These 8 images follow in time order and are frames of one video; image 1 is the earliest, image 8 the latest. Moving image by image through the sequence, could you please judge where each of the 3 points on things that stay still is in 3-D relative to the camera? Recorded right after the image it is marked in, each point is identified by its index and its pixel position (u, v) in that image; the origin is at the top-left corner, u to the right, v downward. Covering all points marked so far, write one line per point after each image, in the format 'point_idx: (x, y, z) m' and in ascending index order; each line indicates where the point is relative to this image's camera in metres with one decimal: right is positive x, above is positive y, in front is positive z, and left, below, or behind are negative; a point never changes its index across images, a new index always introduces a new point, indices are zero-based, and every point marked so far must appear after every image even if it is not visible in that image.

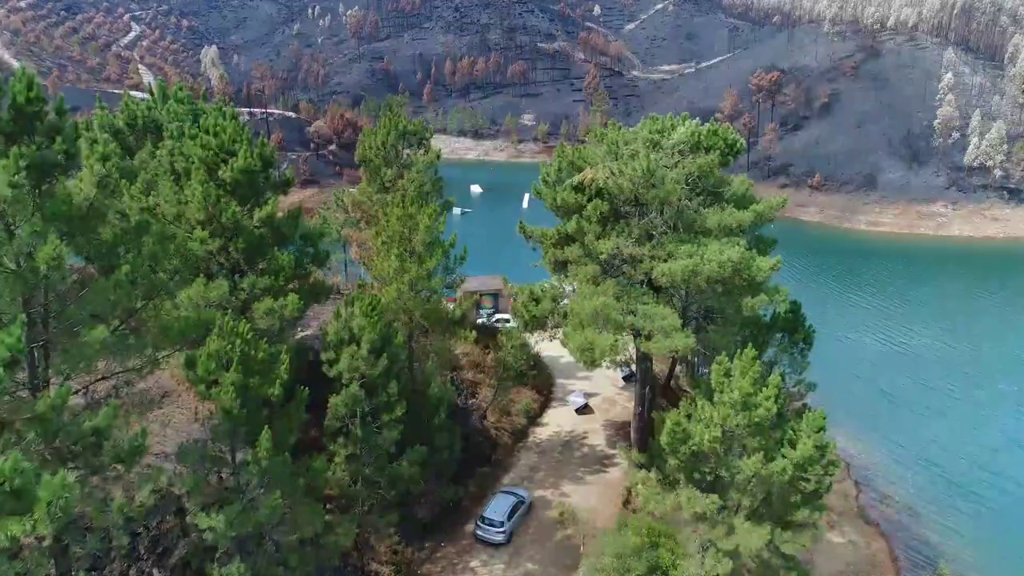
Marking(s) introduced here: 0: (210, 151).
0: (-5.7, +2.6, +13.5) m
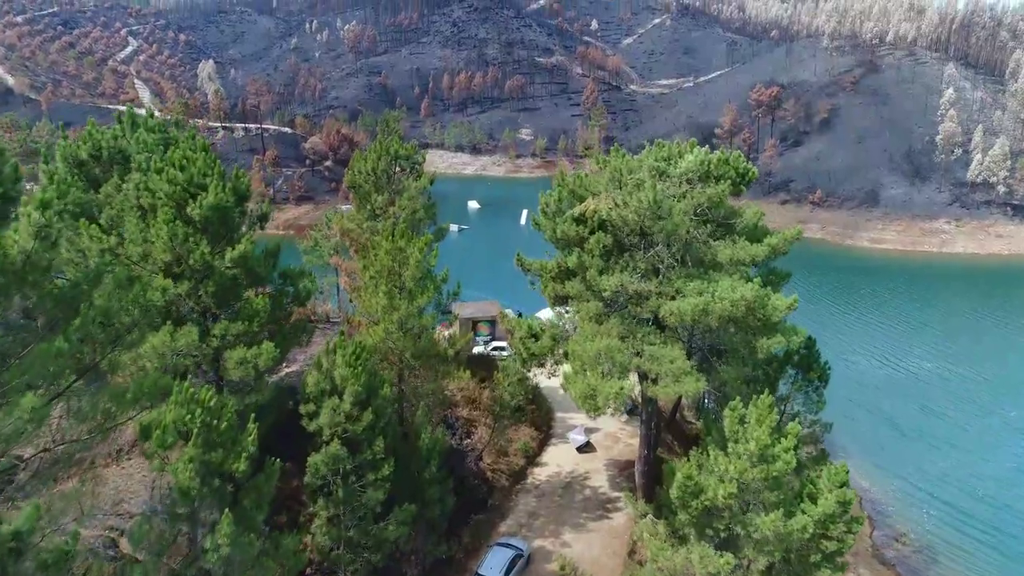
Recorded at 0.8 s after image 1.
0: (-5.8, +1.8, +12.4) m
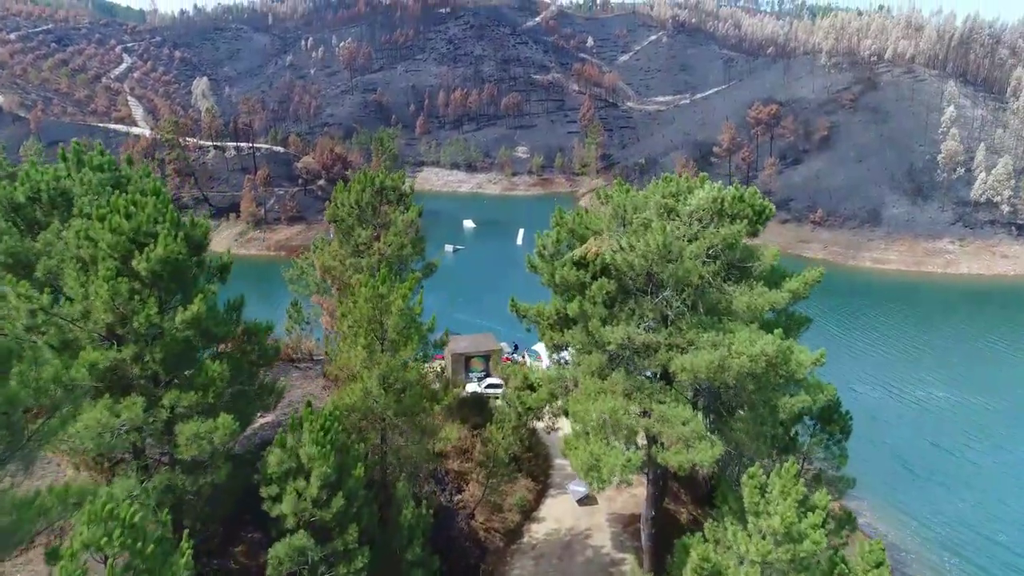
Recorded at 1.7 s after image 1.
0: (-5.9, +0.8, +10.8) m
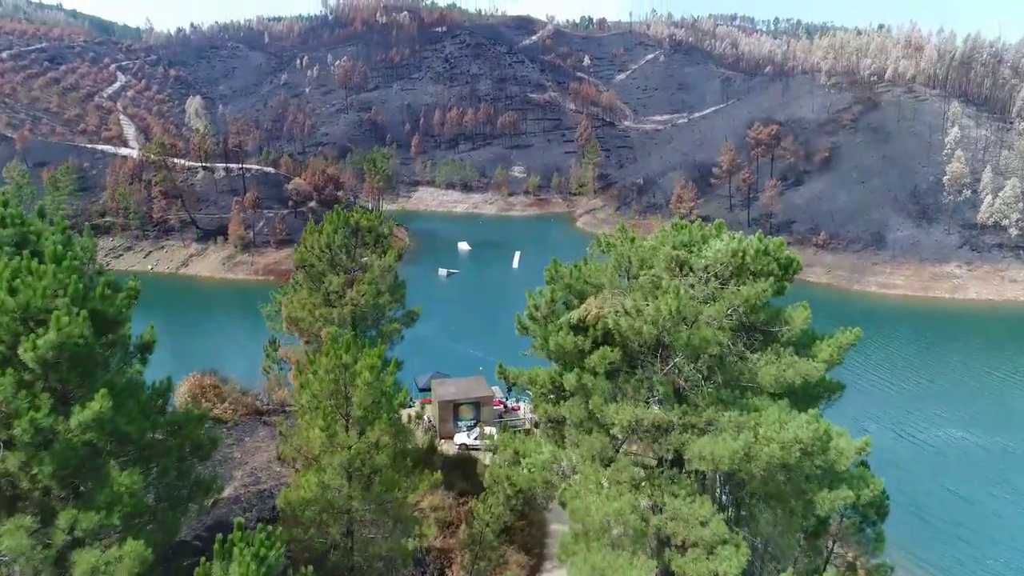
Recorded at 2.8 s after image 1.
0: (-6.1, -0.3, +8.7) m
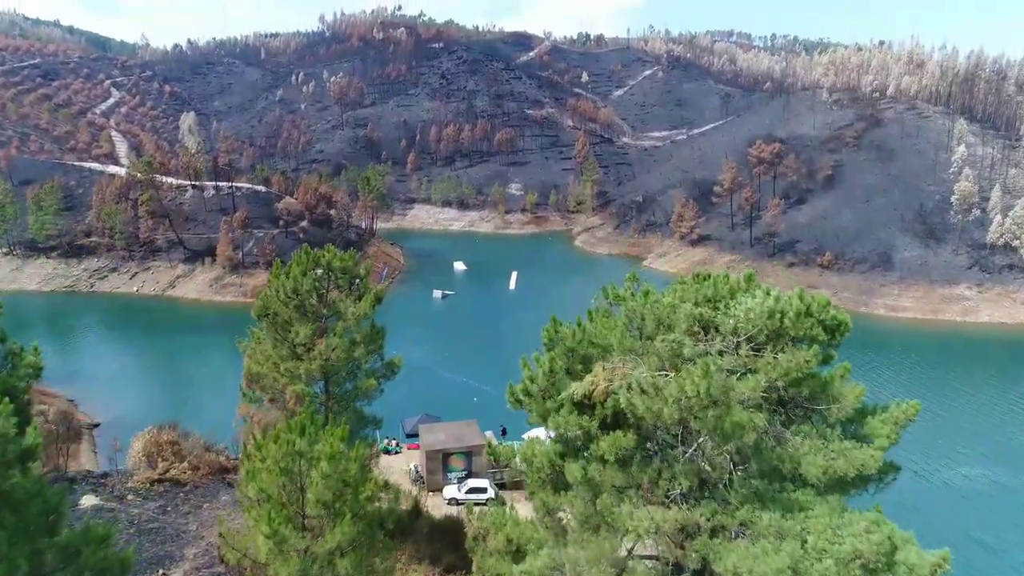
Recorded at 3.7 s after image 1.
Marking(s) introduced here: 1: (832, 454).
0: (-6.2, -1.2, +6.5) m
1: (+4.5, -2.3, +10.0) m
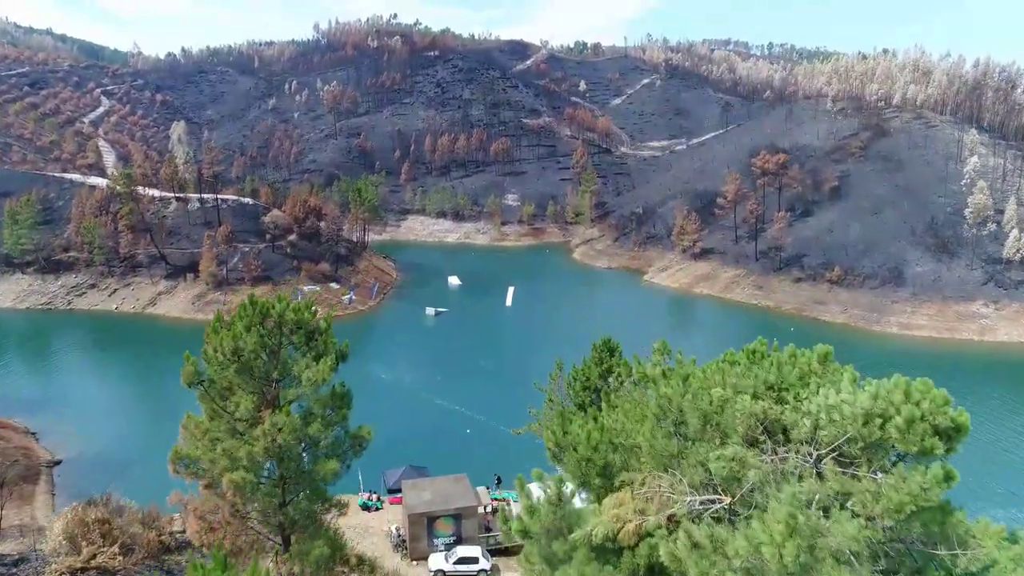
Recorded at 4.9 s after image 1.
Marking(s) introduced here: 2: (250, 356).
0: (-6.3, -2.2, +3.4) m
1: (+4.4, -3.3, +6.9) m
2: (-4.7, -1.2, +12.8) m
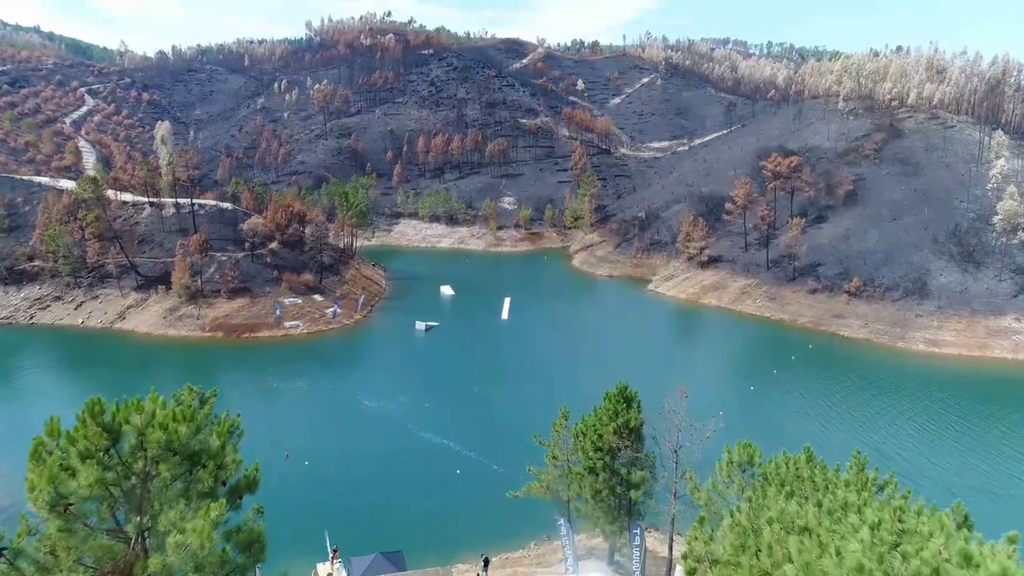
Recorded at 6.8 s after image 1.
0: (-6.3, -3.3, -1.4) m
1: (+4.4, -4.4, +2.2) m
2: (-4.7, -2.4, +8.0) m
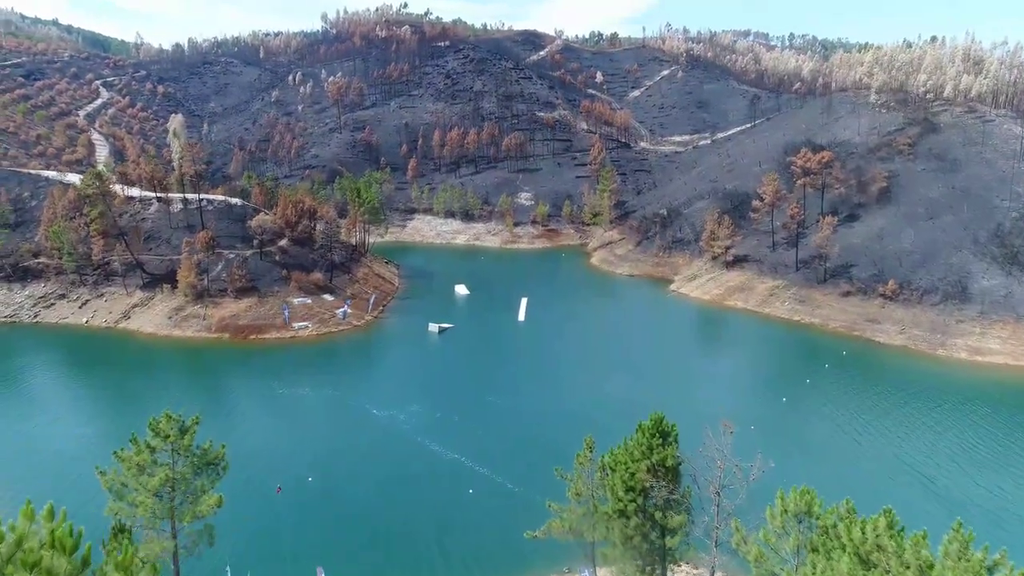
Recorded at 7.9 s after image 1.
0: (-6.3, -4.0, -3.9) m
1: (+4.5, -5.1, -0.5) m
2: (-4.5, -3.0, +5.4) m
